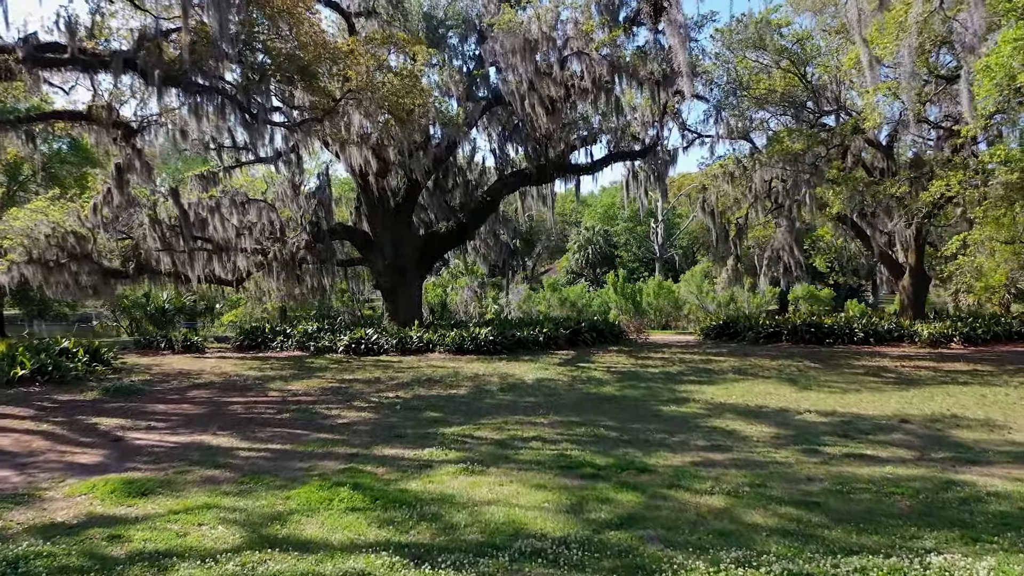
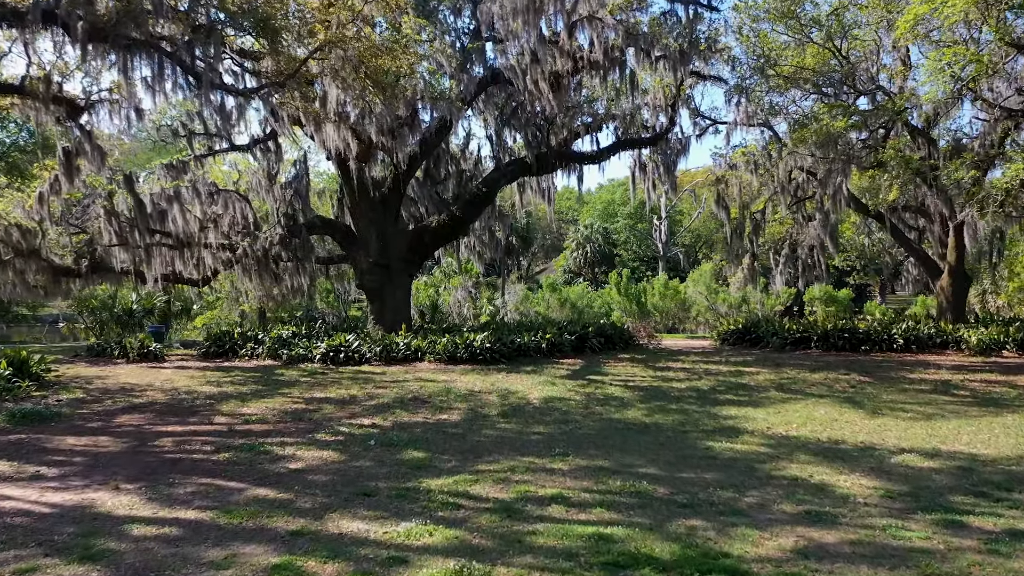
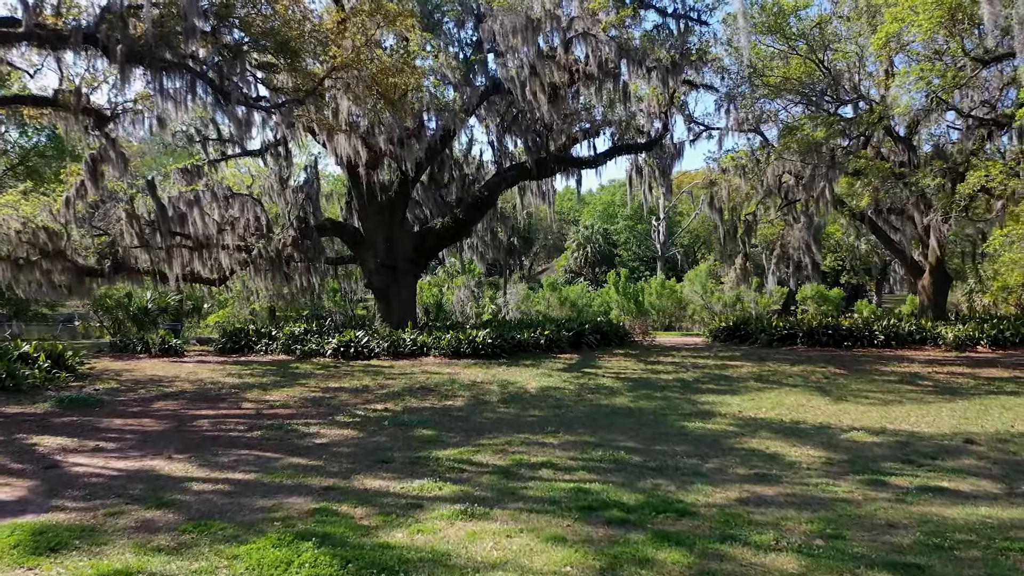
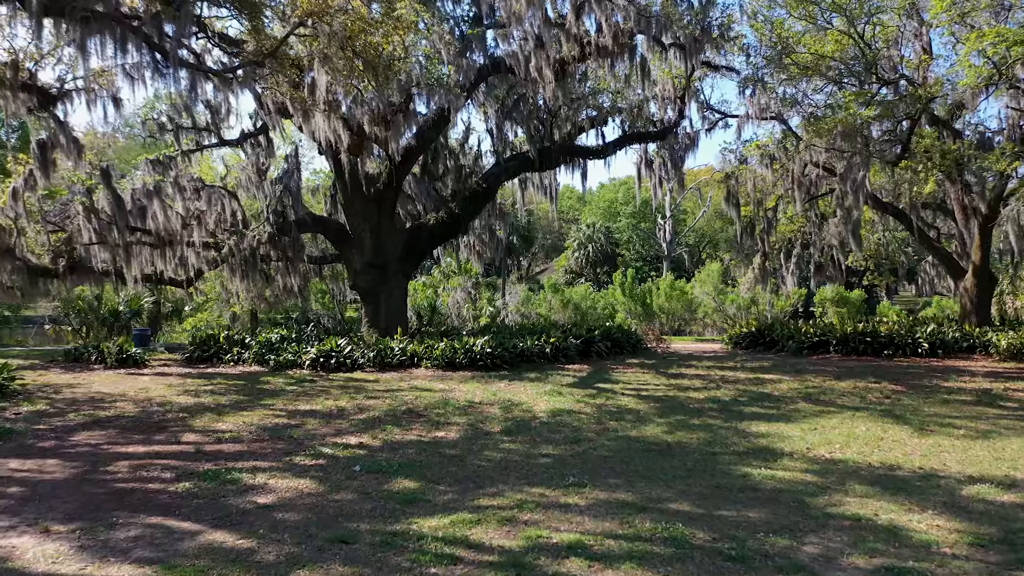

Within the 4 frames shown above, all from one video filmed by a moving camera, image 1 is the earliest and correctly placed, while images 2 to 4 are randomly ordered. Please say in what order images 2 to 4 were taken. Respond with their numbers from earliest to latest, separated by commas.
3, 2, 4
